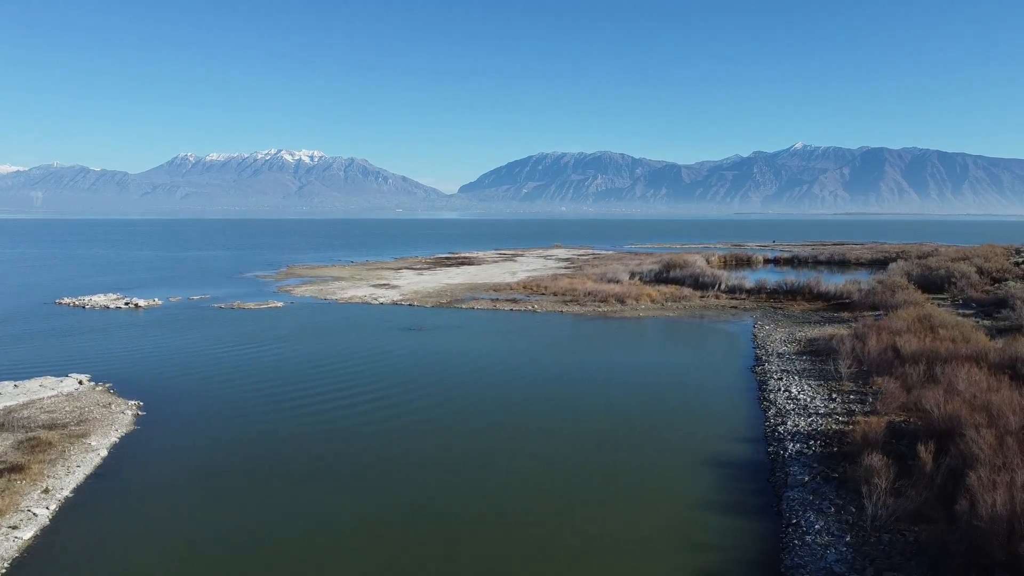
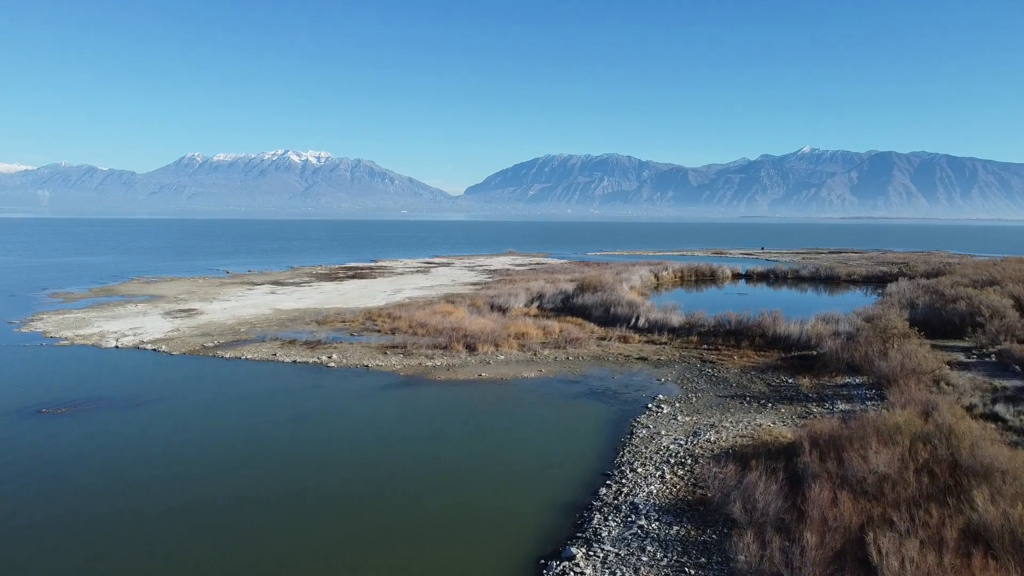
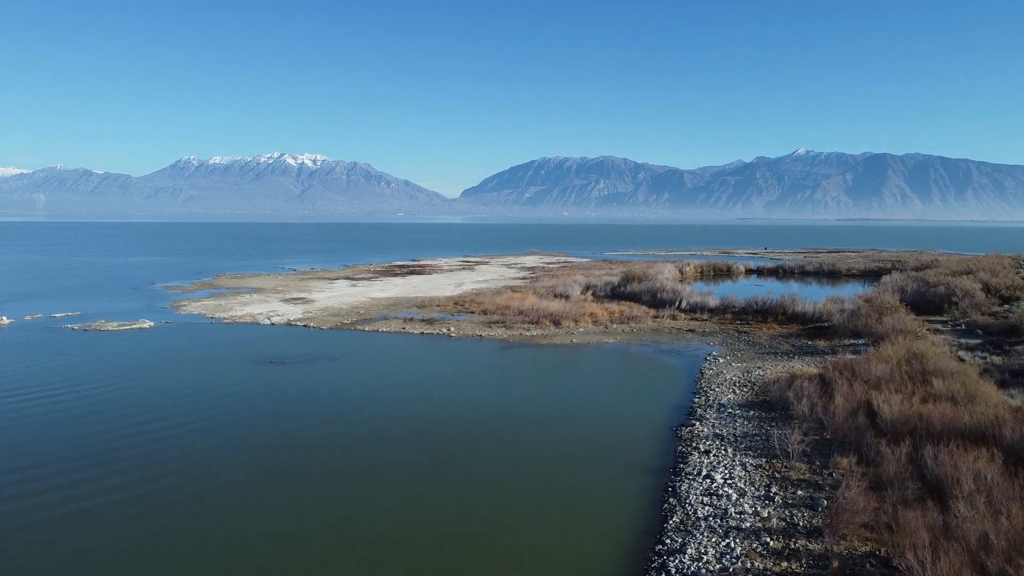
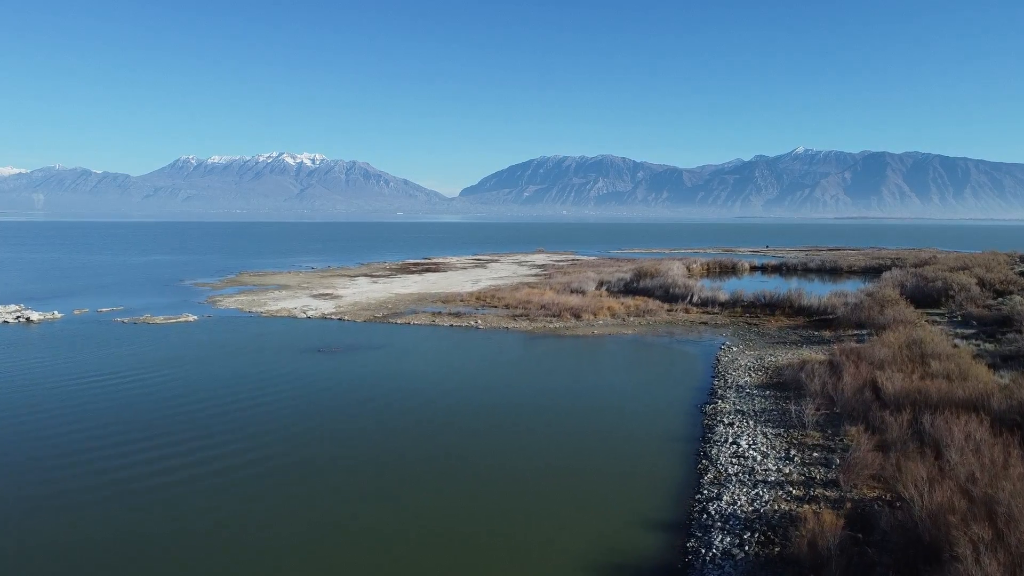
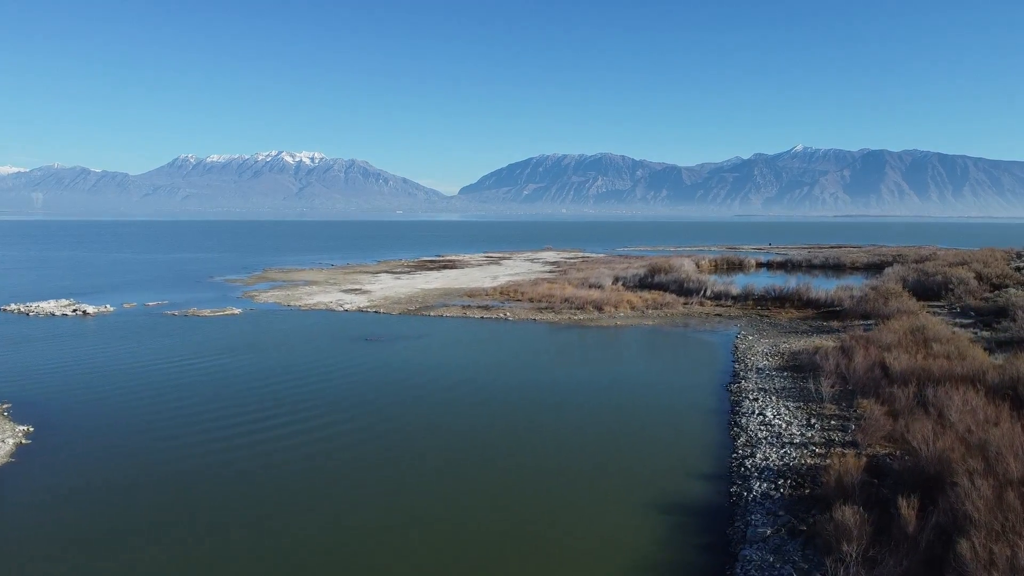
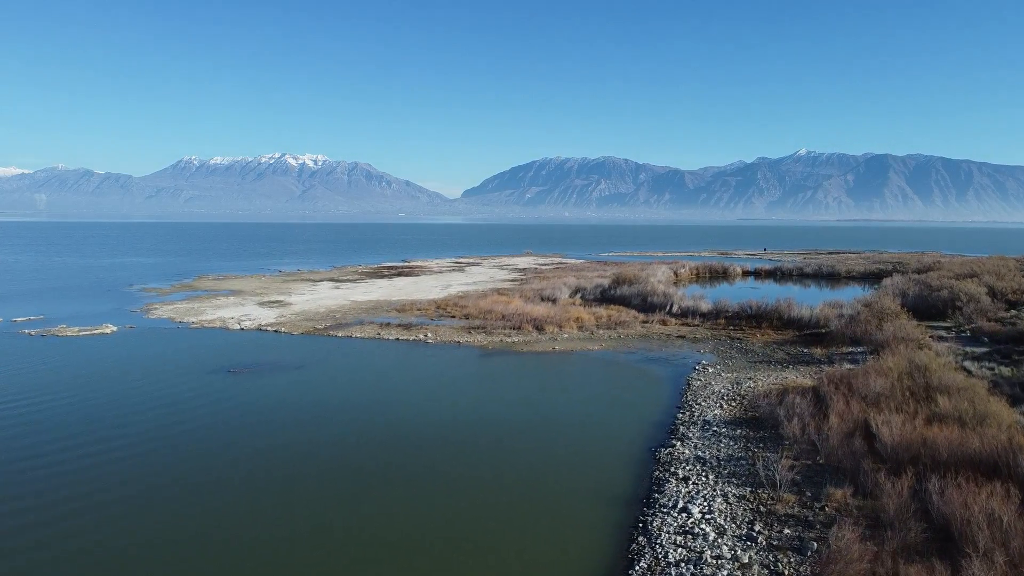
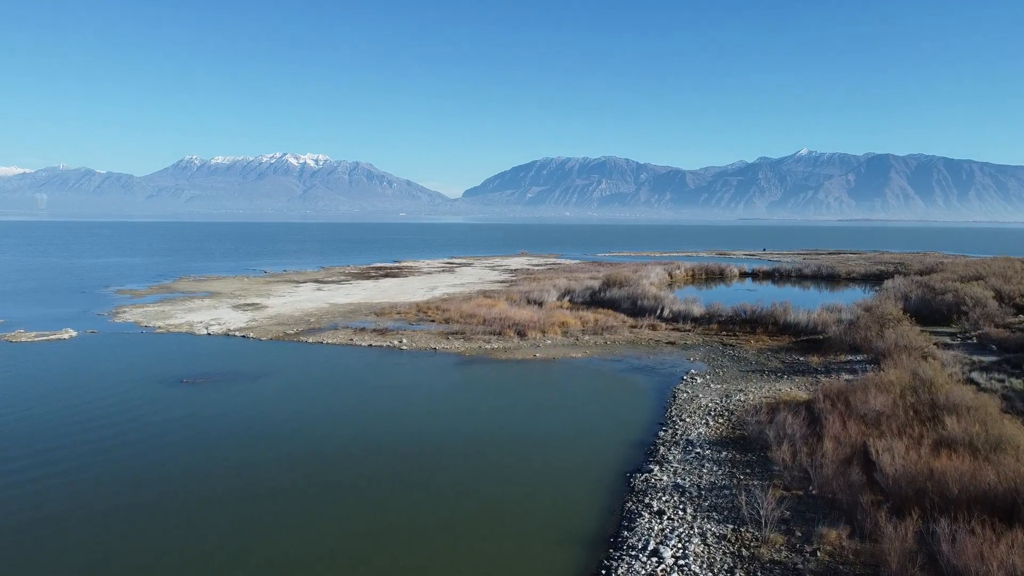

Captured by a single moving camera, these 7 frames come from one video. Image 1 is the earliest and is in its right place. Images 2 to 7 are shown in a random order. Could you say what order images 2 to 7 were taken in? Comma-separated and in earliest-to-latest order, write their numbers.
5, 4, 3, 6, 7, 2
